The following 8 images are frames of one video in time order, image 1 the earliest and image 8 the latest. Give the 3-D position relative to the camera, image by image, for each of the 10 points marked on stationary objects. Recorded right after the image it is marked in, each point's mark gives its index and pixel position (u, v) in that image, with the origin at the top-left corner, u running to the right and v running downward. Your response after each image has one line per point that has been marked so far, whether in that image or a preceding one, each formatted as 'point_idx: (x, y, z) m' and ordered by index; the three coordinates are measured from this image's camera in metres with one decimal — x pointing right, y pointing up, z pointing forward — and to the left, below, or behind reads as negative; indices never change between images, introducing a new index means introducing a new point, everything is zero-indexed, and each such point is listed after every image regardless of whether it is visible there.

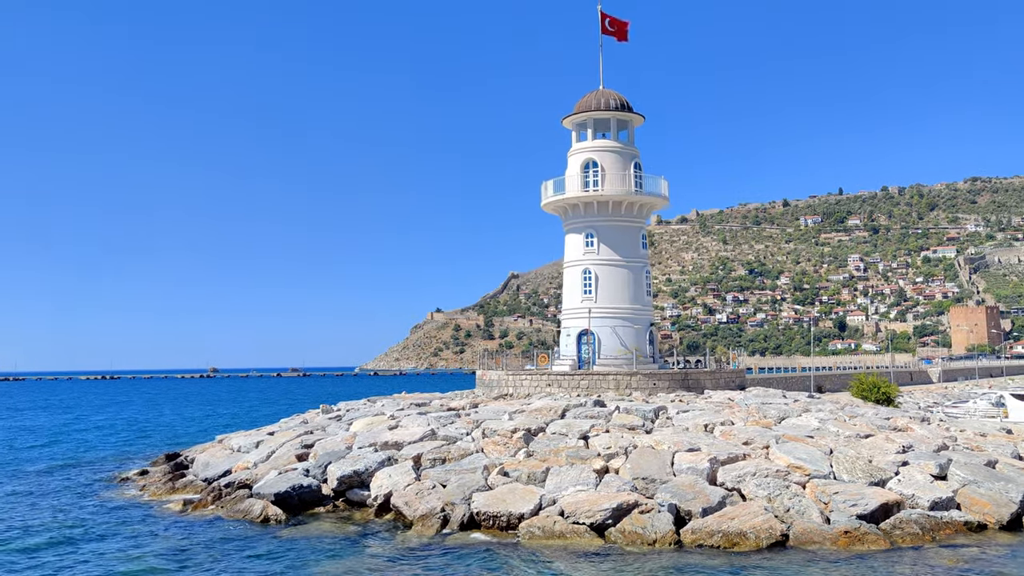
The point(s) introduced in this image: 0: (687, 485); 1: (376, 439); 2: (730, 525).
0: (+2.8, -3.1, +12.3) m
1: (-3.0, -3.3, +16.8) m
2: (+3.2, -3.5, +11.3) m
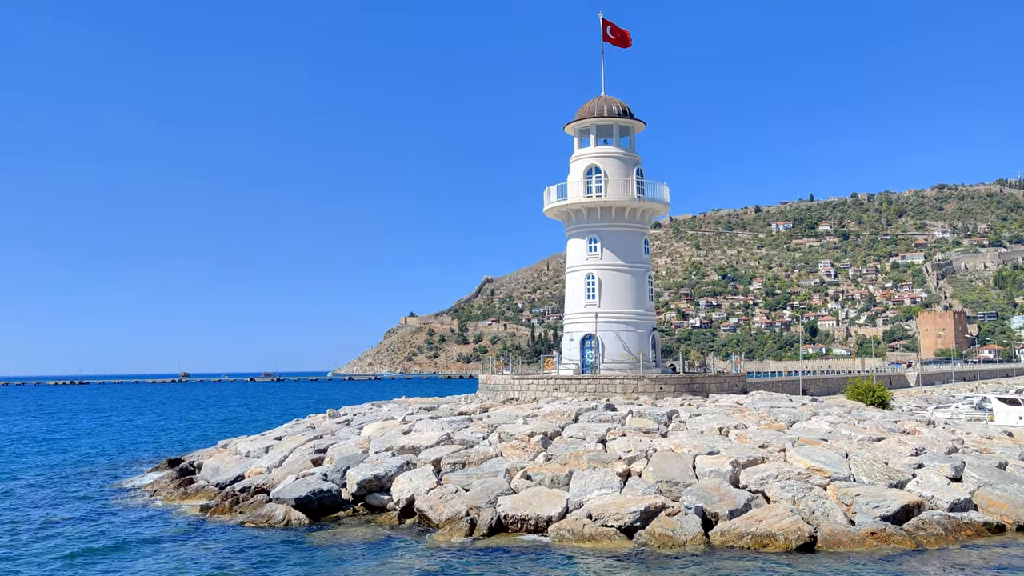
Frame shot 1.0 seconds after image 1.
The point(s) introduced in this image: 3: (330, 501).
0: (+3.2, -3.2, +12.5) m
1: (-2.6, -3.4, +16.9) m
2: (+3.7, -3.6, +11.5) m
3: (-3.5, -4.1, +14.7) m
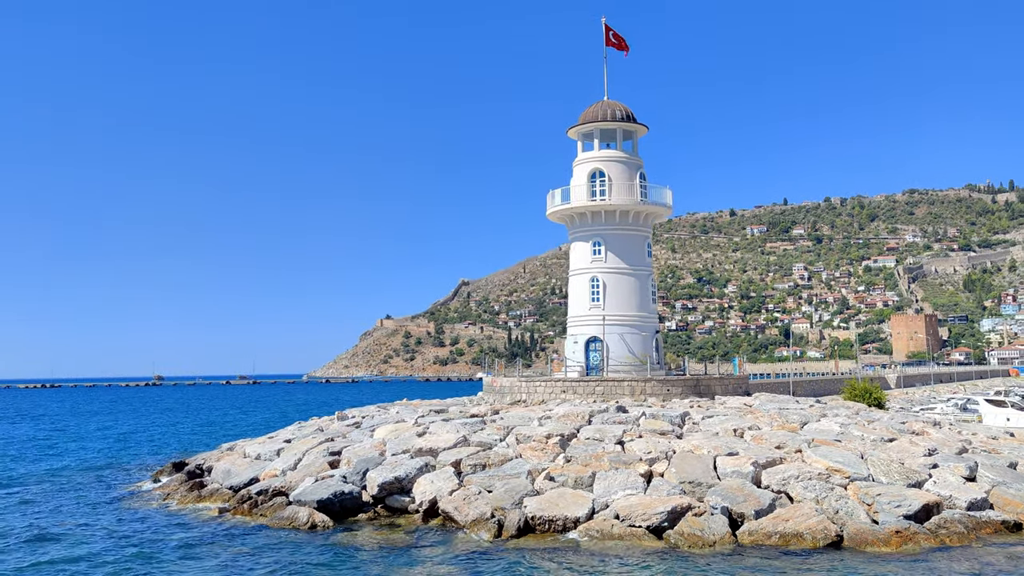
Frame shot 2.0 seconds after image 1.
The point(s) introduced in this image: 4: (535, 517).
0: (+3.7, -3.3, +12.7) m
1: (-2.3, -3.5, +16.9) m
2: (+4.2, -3.6, +11.7) m
3: (-3.1, -4.1, +14.7) m
4: (+0.4, -3.8, +12.6) m
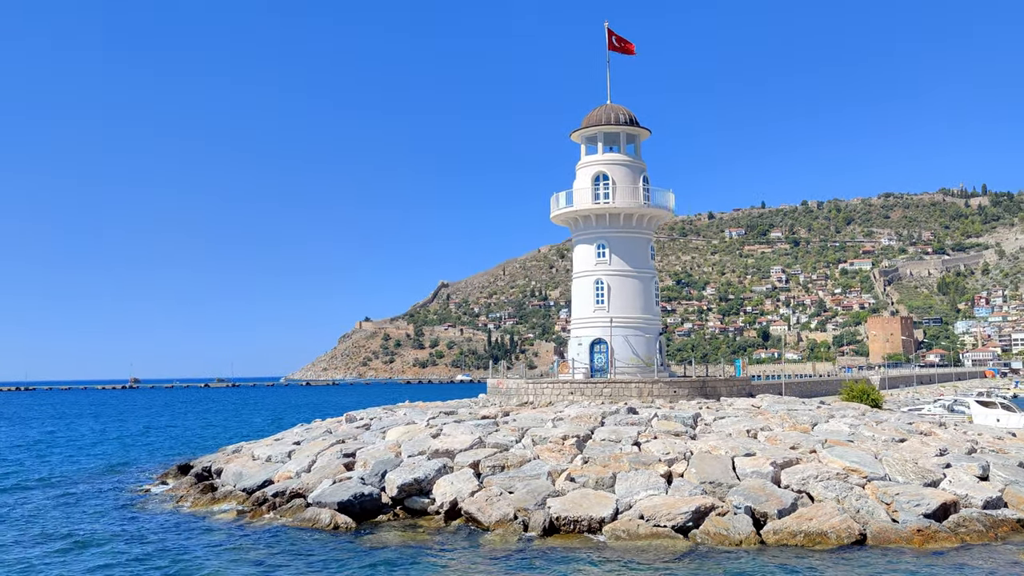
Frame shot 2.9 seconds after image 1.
0: (+4.1, -3.3, +12.8) m
1: (-1.9, -3.5, +17.0) m
2: (+4.6, -3.7, +11.9) m
3: (-2.7, -4.2, +14.8) m
4: (+0.8, -3.8, +12.7) m
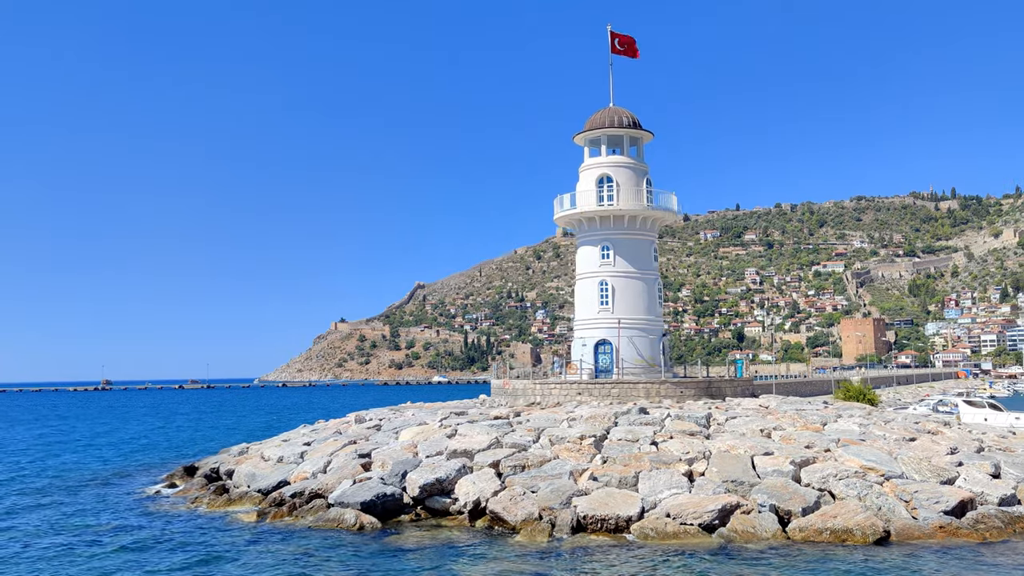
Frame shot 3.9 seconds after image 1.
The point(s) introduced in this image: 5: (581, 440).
0: (+4.6, -3.4, +13.1) m
1: (-1.6, -3.5, +17.1) m
2: (+5.1, -3.7, +12.1) m
3: (-2.3, -4.2, +14.9) m
4: (+1.3, -3.8, +12.9) m
5: (+1.5, -3.3, +16.5) m
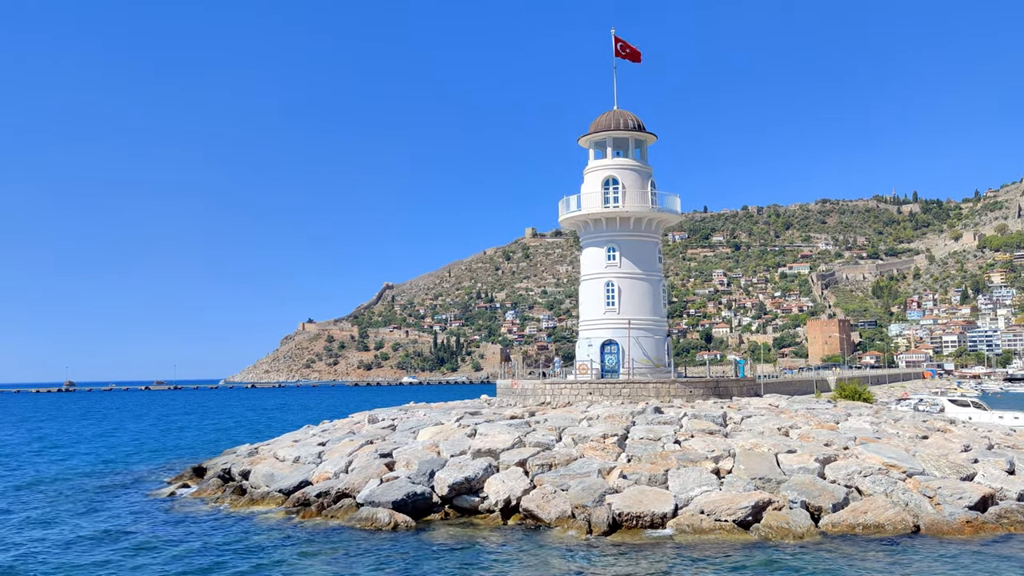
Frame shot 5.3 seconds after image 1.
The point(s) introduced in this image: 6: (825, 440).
0: (+5.2, -3.4, +13.4) m
1: (-1.1, -3.6, +17.2) m
2: (+5.7, -3.7, +12.5) m
3: (-1.7, -4.2, +15.0) m
4: (+1.9, -3.9, +13.1) m
5: (+2.0, -3.3, +16.8) m
6: (+6.6, -3.2, +16.3) m
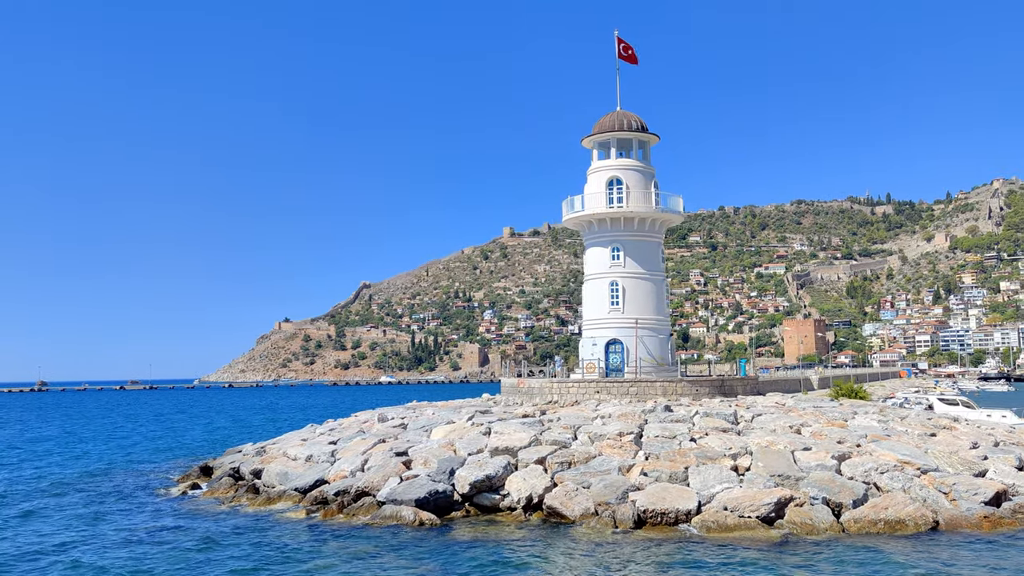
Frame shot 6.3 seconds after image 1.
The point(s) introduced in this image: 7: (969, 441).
0: (+5.6, -3.4, +13.7) m
1: (-0.7, -3.5, +17.4) m
2: (+6.2, -3.7, +12.7) m
3: (-1.3, -4.2, +15.1) m
4: (+2.3, -3.9, +13.3) m
5: (+2.4, -3.3, +17.0) m
6: (+7.0, -3.2, +16.6) m
7: (+9.9, -3.3, +16.8) m
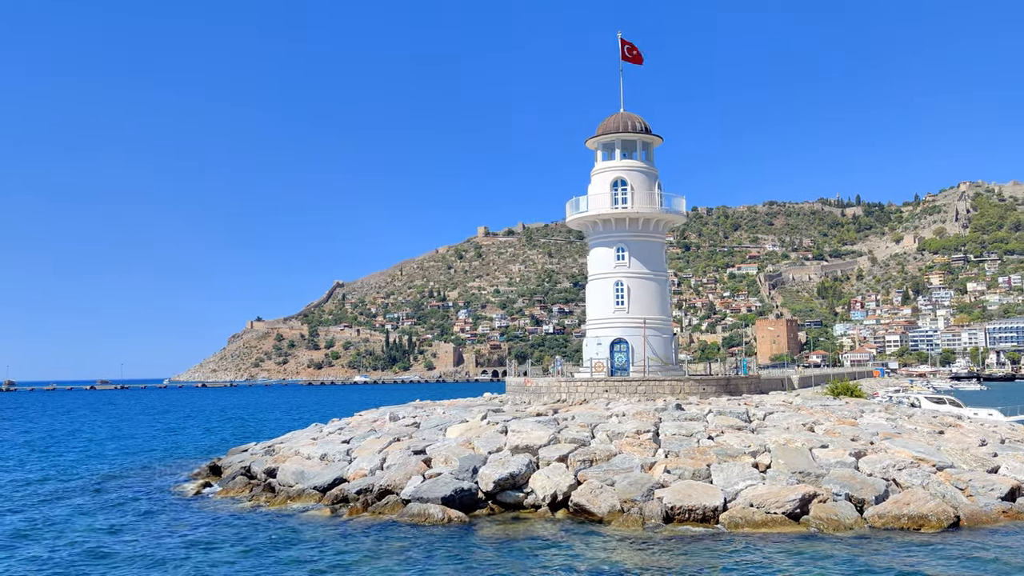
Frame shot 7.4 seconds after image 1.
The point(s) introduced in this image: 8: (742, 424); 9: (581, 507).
0: (+6.1, -3.4, +14.0) m
1: (-0.3, -3.5, +17.6) m
2: (+6.7, -3.8, +13.1) m
3: (-0.8, -4.2, +15.3) m
4: (+2.9, -3.9, +13.6) m
5: (+2.8, -3.3, +17.2) m
6: (+7.4, -3.2, +16.9) m
7: (+10.4, -3.4, +17.2) m
8: (+5.4, -3.2, +18.1) m
9: (+1.3, -4.1, +14.4) m
